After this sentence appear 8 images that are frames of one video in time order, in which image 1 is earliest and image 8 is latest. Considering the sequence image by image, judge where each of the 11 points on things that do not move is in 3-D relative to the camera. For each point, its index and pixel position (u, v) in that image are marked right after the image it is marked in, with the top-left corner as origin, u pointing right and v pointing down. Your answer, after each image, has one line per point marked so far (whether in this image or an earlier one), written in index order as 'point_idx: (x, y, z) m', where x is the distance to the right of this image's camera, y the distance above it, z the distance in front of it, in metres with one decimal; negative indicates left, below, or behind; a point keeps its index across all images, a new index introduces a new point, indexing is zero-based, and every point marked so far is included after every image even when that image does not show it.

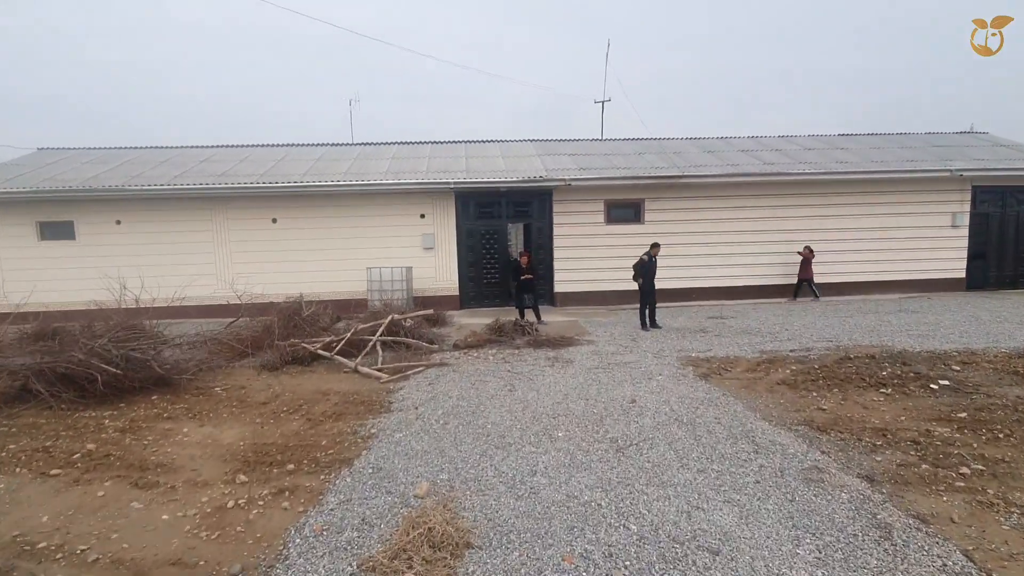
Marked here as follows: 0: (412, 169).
0: (-2.5, +2.9, +12.8) m
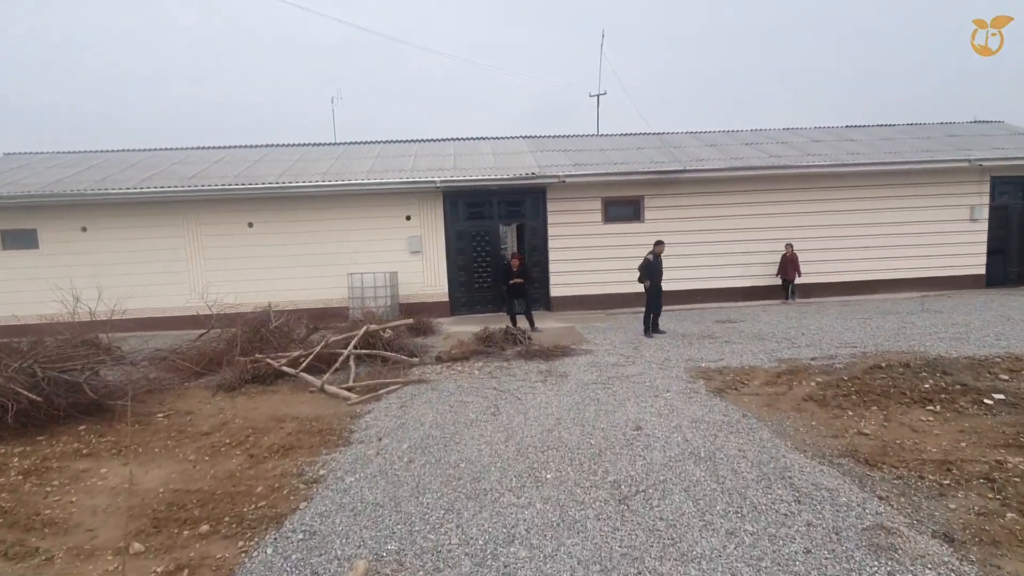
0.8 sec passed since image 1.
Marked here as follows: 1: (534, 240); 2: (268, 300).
0: (-2.7, +2.8, +12.0) m
1: (+0.5, +1.1, +12.4) m
2: (-5.6, -0.3, +11.9) m
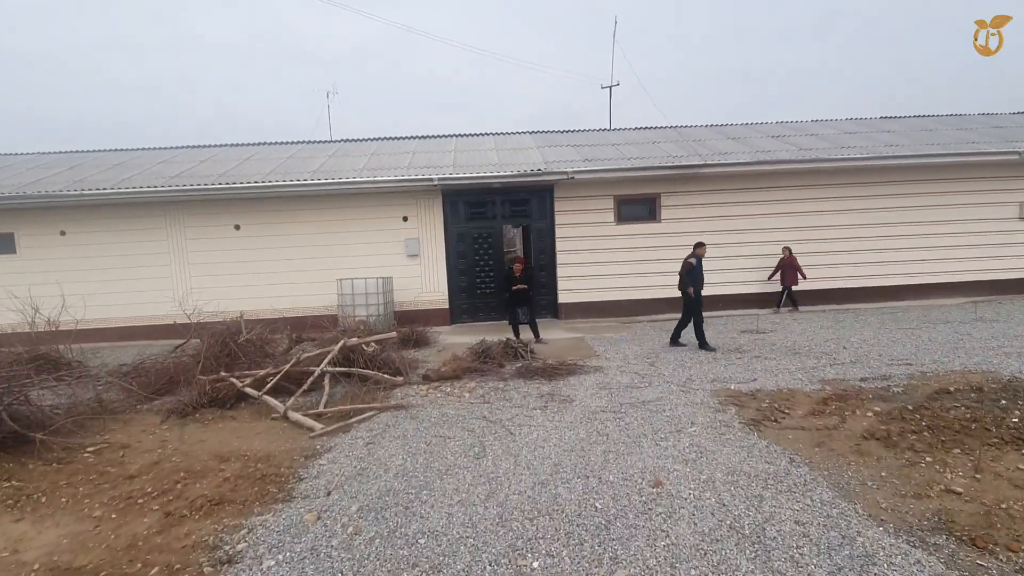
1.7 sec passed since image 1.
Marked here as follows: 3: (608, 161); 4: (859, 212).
0: (-2.6, +2.7, +11.2) m
1: (+0.6, +1.0, +11.5) m
2: (-5.5, -0.4, +11.2) m
3: (+2.0, +2.7, +11.1) m
4: (+7.8, +1.7, +11.6) m
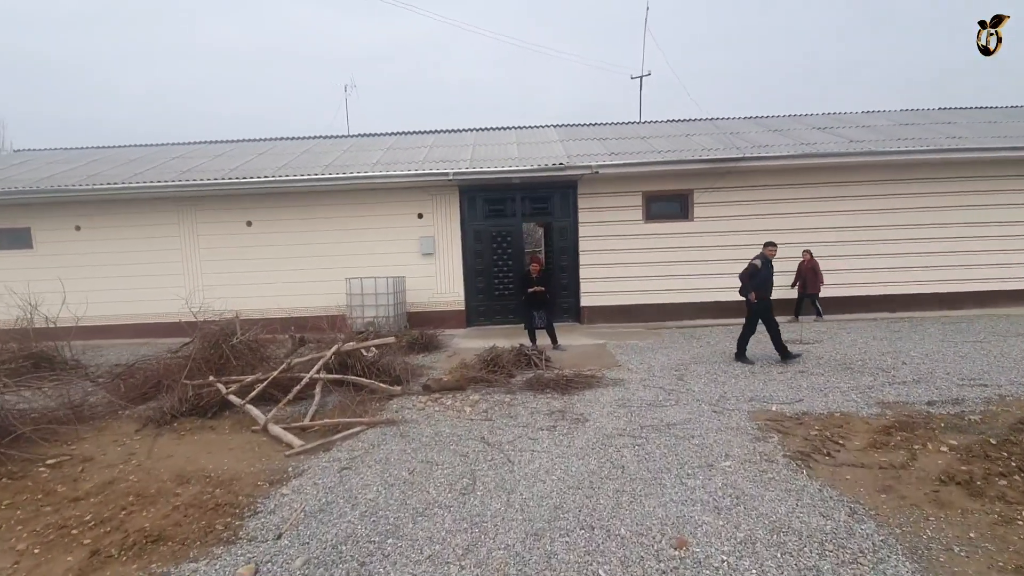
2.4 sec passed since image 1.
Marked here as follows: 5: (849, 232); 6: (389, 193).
0: (-2.2, +2.7, +10.7) m
1: (+1.1, +1.0, +10.8) m
2: (-5.1, -0.4, +10.8) m
3: (+2.4, +2.7, +10.3) m
4: (+8.2, +1.6, +10.5) m
5: (+6.9, +1.1, +10.6) m
6: (-2.6, +1.9, +10.7) m
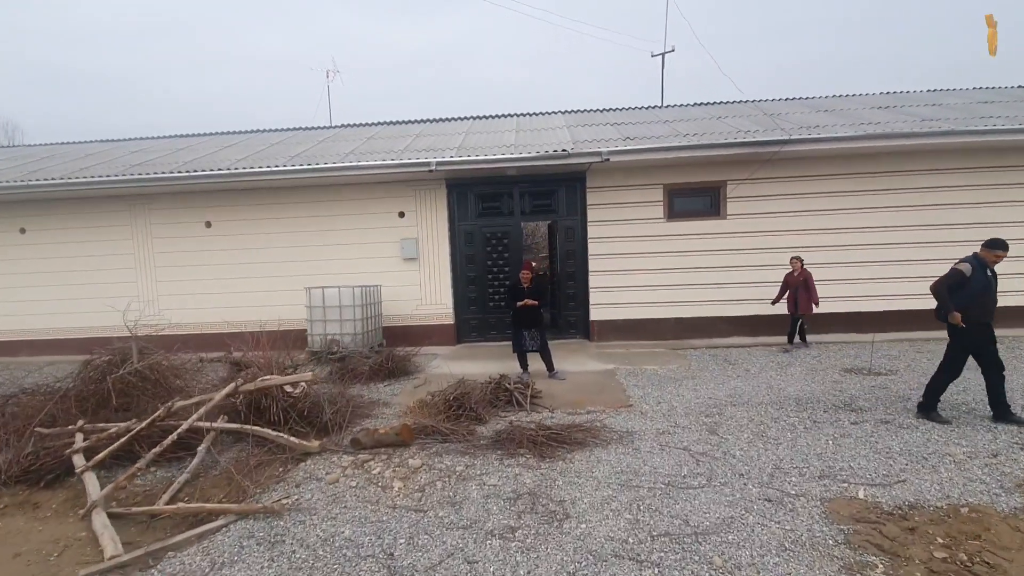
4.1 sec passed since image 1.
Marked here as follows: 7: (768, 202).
0: (-2.2, +2.5, +9.2) m
1: (+1.0, +0.8, +9.2) m
2: (-5.2, -0.6, +9.5) m
3: (+2.4, +2.5, +8.6) m
4: (+8.1, +1.4, +8.6) m
5: (+6.8, +0.9, +8.7) m
6: (-2.6, +1.8, +9.2) m
7: (+4.3, +1.5, +8.8) m
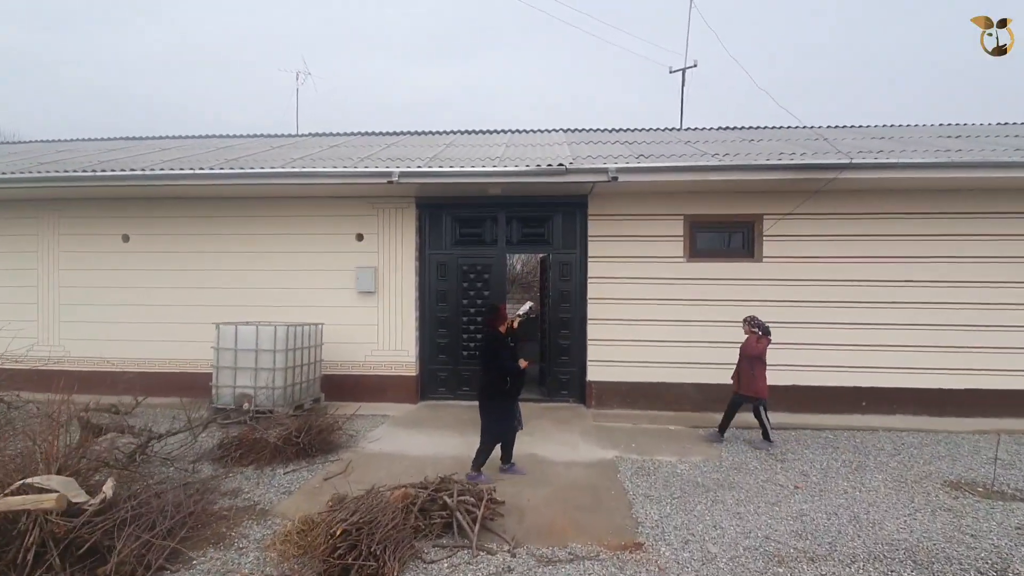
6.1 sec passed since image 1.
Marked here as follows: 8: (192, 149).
0: (-2.4, +1.9, +7.6) m
1: (+0.7, +0.1, +7.4) m
2: (-5.5, -1.0, +7.6) m
3: (+2.2, +1.7, +6.9) m
4: (+7.9, +0.3, +6.7) m
5: (+6.5, 0.0, +6.8) m
6: (-2.8, +1.2, +7.5) m
7: (+4.1, +0.6, +7.0) m
8: (-5.1, +2.2, +8.3) m
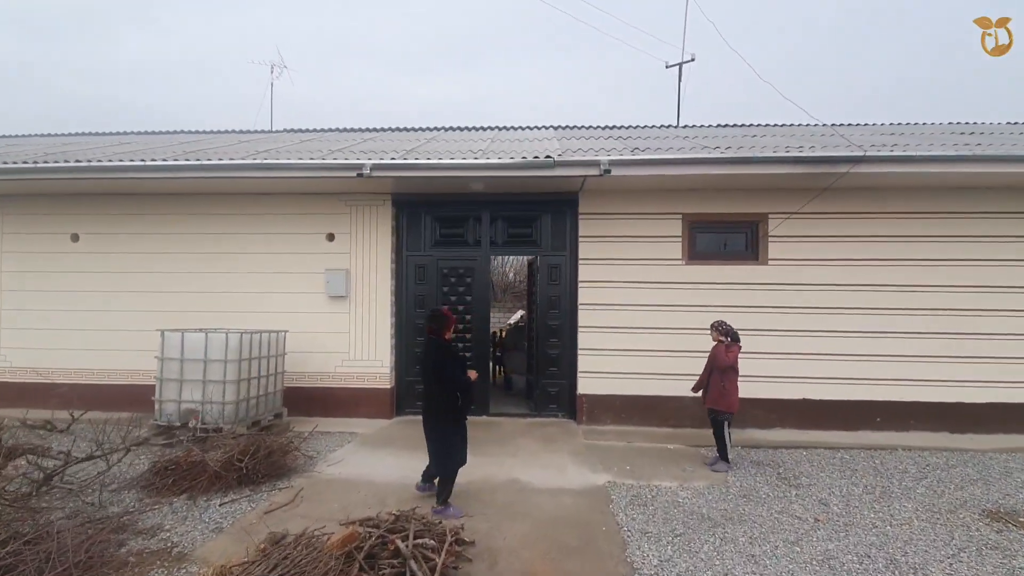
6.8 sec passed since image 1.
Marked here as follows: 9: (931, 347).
0: (-2.6, +1.9, +7.0) m
1: (+0.5, 0.0, +6.8) m
2: (-5.7, -1.0, +7.0) m
3: (+2.0, +1.7, +6.4) m
4: (+7.7, +0.3, +6.2) m
5: (+6.3, -0.1, +6.3) m
6: (-3.0, +1.2, +6.9) m
7: (+3.9, +0.5, +6.5) m
8: (-5.3, +2.2, +7.7) m
9: (+5.1, -0.7, +6.3) m
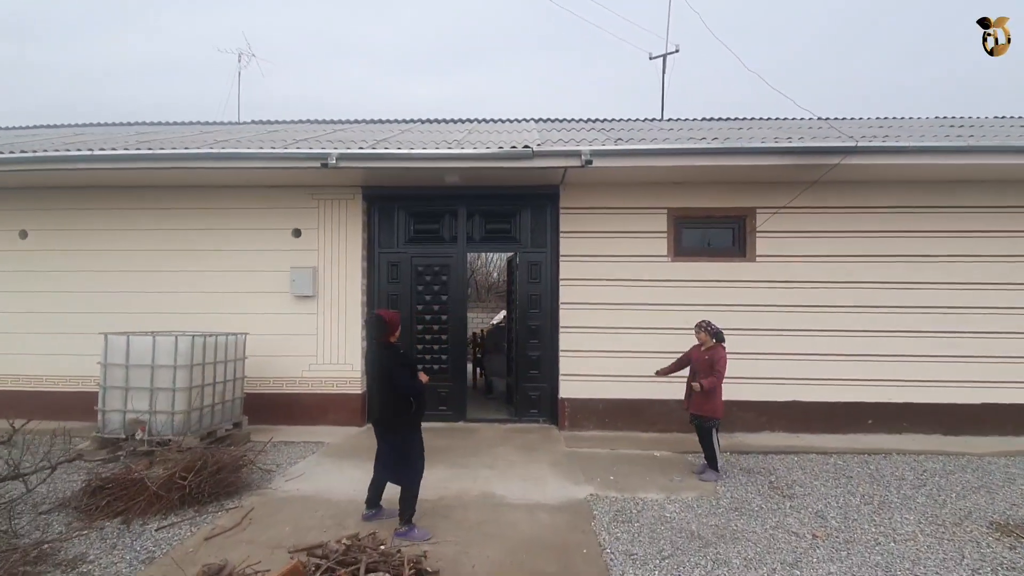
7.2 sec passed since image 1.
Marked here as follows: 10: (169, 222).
0: (-2.9, +1.9, +6.6) m
1: (+0.3, 0.0, +6.4) m
2: (-6.0, -1.0, +6.4) m
3: (+1.7, +1.7, +6.1) m
4: (+7.4, +0.3, +6.1) m
5: (+6.0, -0.1, +6.1) m
6: (-3.3, +1.2, +6.5) m
7: (+3.6, +0.6, +6.2) m
8: (-5.6, +2.2, +7.2) m
9: (+4.9, -0.7, +6.1) m
10: (-4.3, +0.8, +6.5) m
